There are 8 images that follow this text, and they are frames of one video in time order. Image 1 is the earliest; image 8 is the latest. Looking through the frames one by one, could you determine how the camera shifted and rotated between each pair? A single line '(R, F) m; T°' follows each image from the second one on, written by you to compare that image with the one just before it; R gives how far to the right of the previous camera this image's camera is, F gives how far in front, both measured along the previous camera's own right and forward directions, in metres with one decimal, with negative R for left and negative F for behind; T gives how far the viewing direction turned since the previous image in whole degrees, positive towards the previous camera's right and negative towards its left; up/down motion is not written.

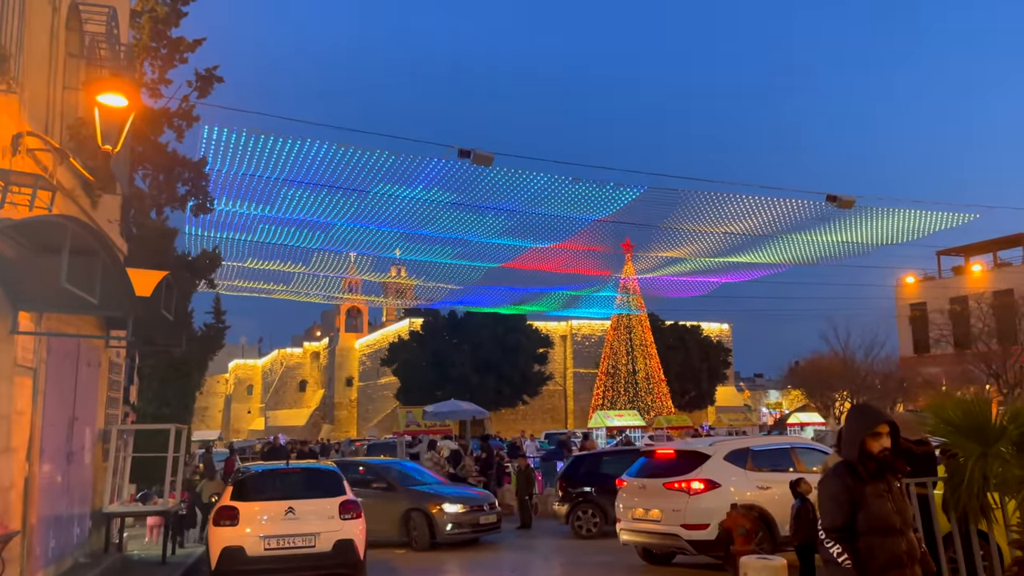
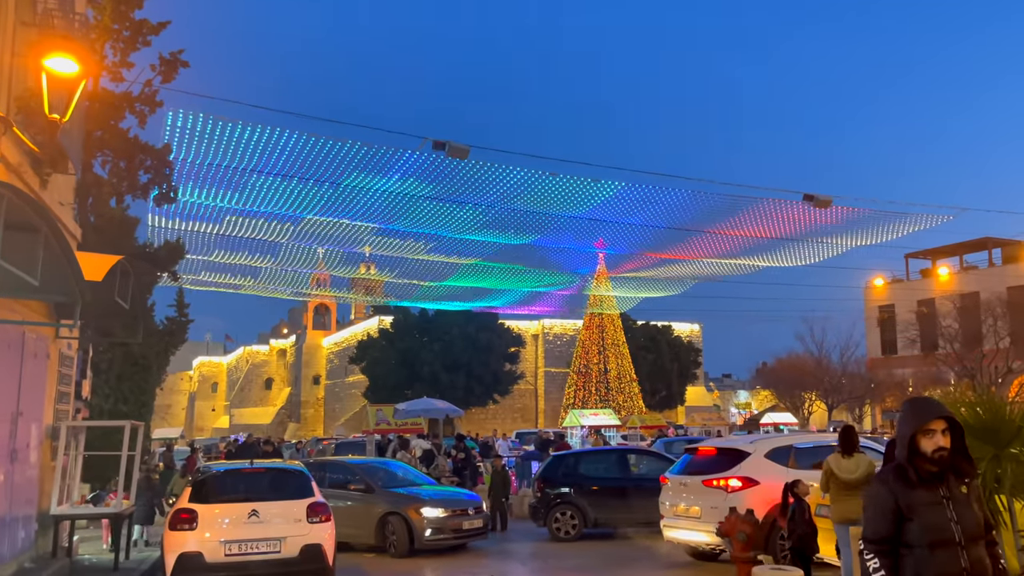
(-0.1, +0.4) m; +2°
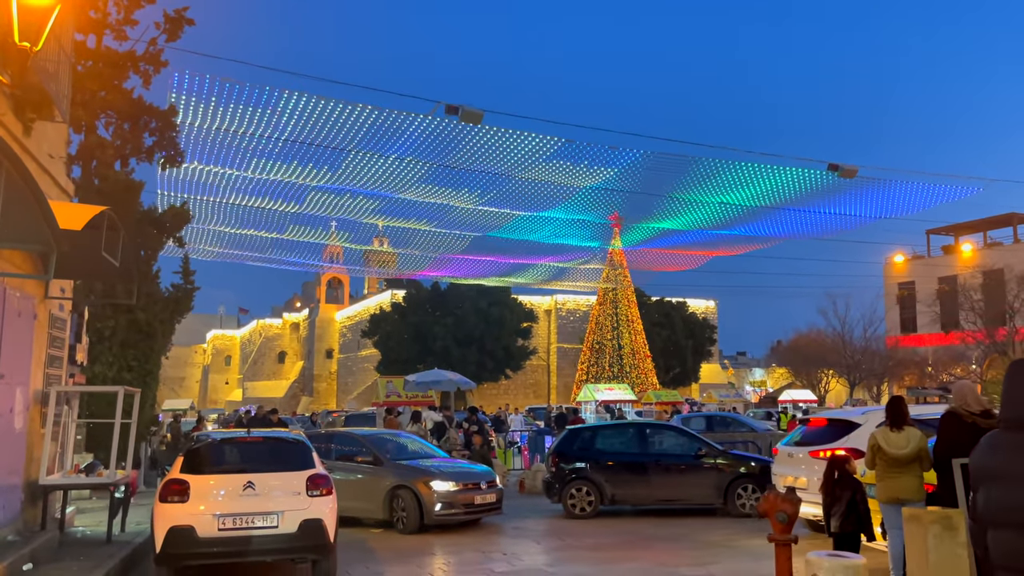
(0.0, +0.5) m; -1°
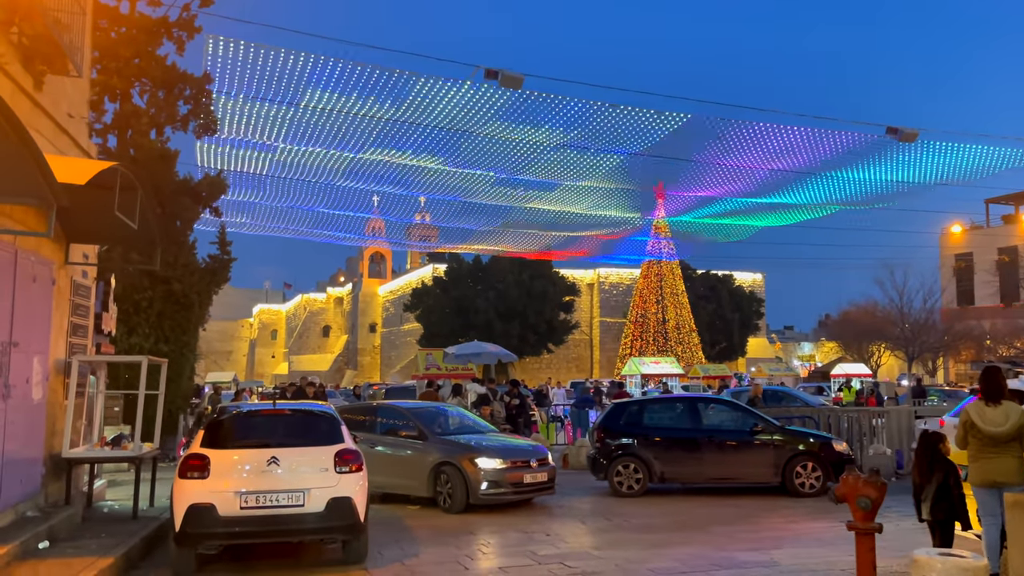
(0.0, +0.5) m; -3°
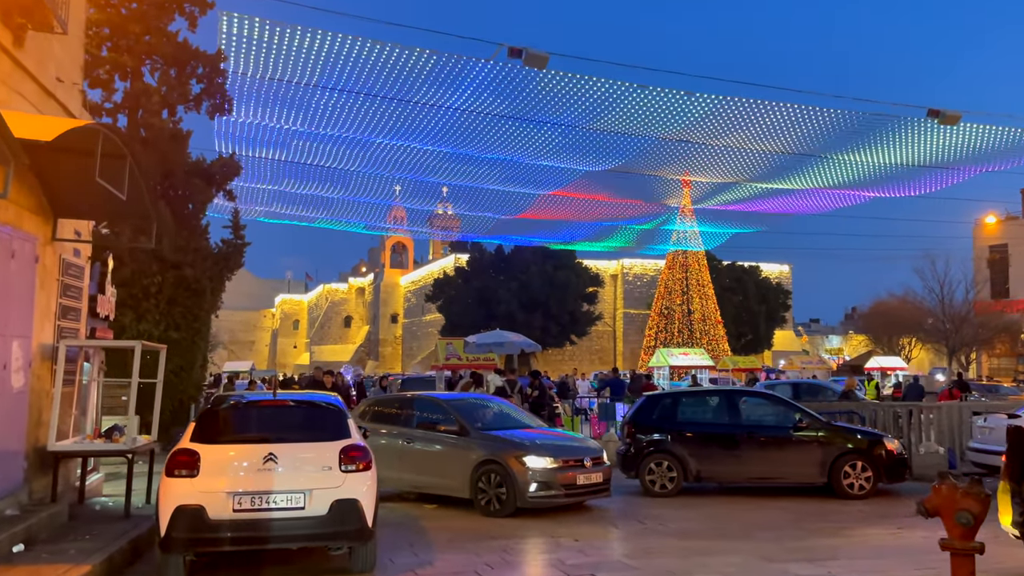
(0.0, +0.6) m; -2°
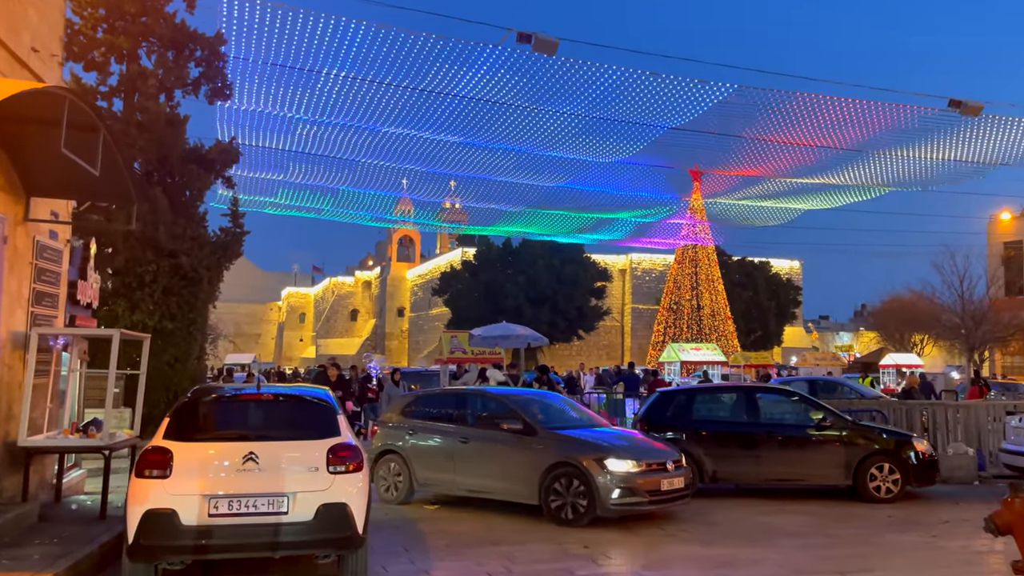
(0.0, +0.5) m; -1°
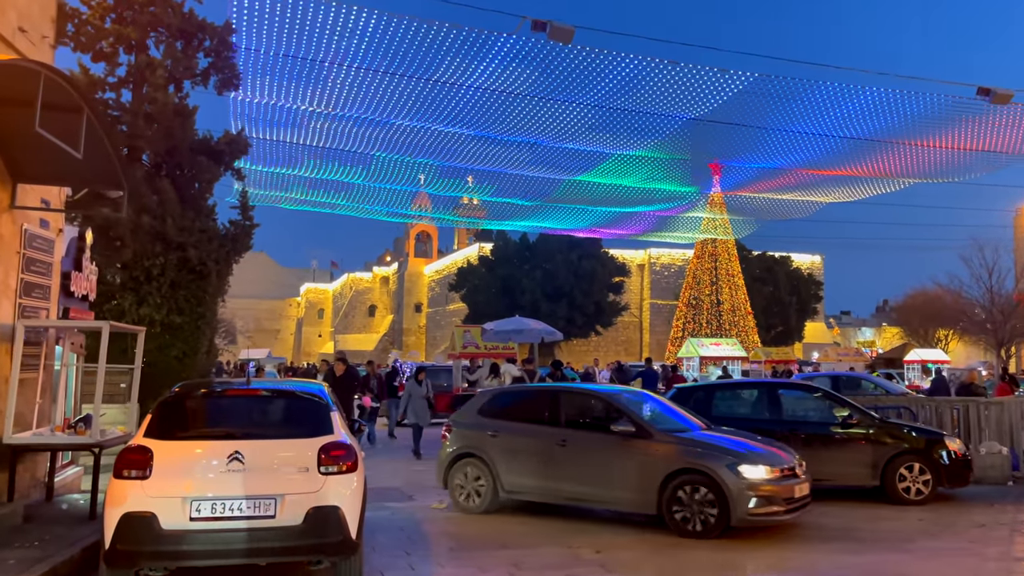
(+0.1, +0.3) m; -1°
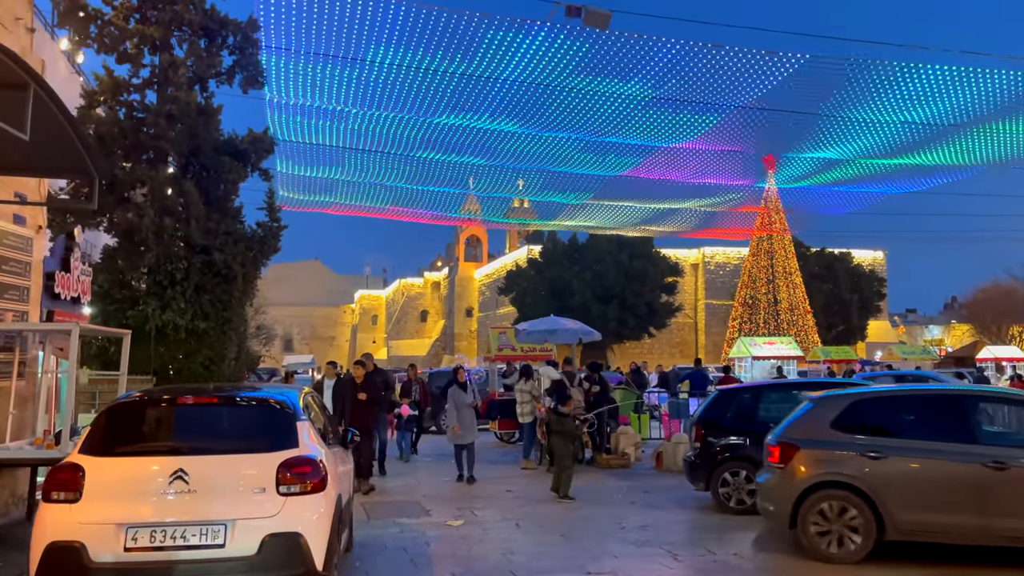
(+0.3, +0.7) m; -4°
